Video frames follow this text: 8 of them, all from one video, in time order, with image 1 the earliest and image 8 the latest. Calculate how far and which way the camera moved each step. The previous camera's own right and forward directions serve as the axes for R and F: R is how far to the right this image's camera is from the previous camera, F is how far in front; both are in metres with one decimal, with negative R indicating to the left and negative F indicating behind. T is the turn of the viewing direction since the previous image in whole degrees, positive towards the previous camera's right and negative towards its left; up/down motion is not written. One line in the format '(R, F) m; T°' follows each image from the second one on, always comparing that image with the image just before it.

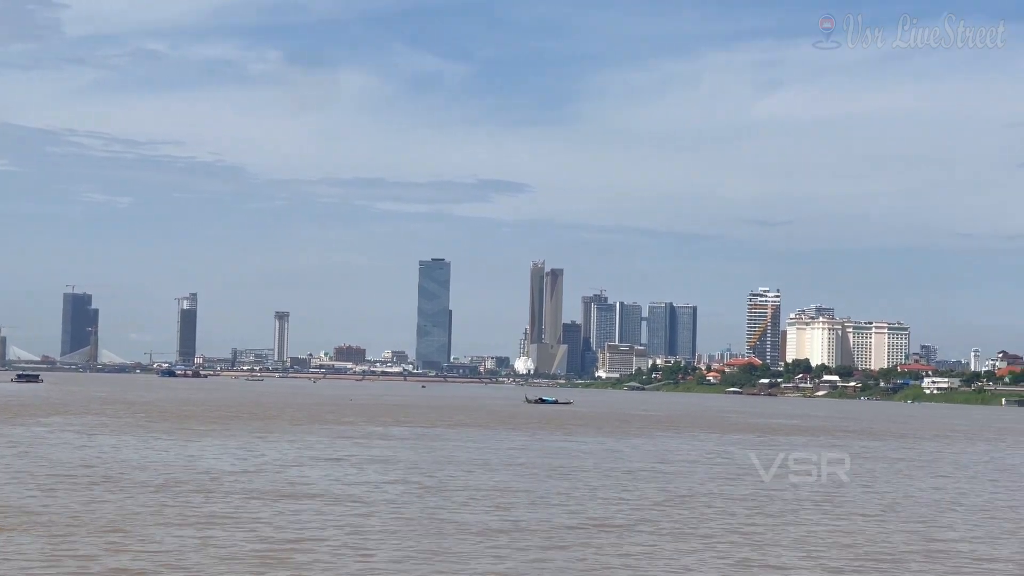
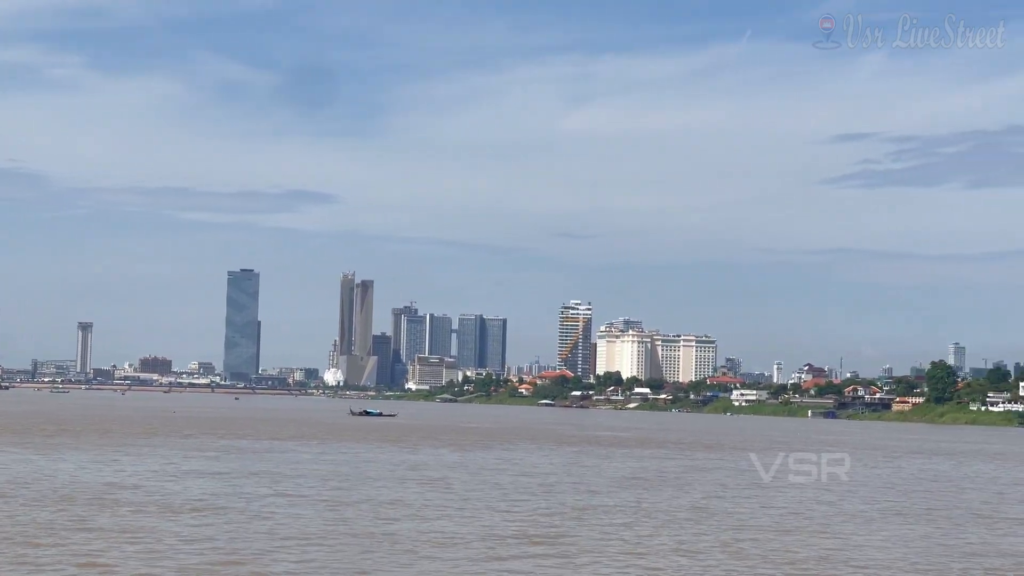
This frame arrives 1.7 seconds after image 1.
(-0.6, -0.2) m; +6°
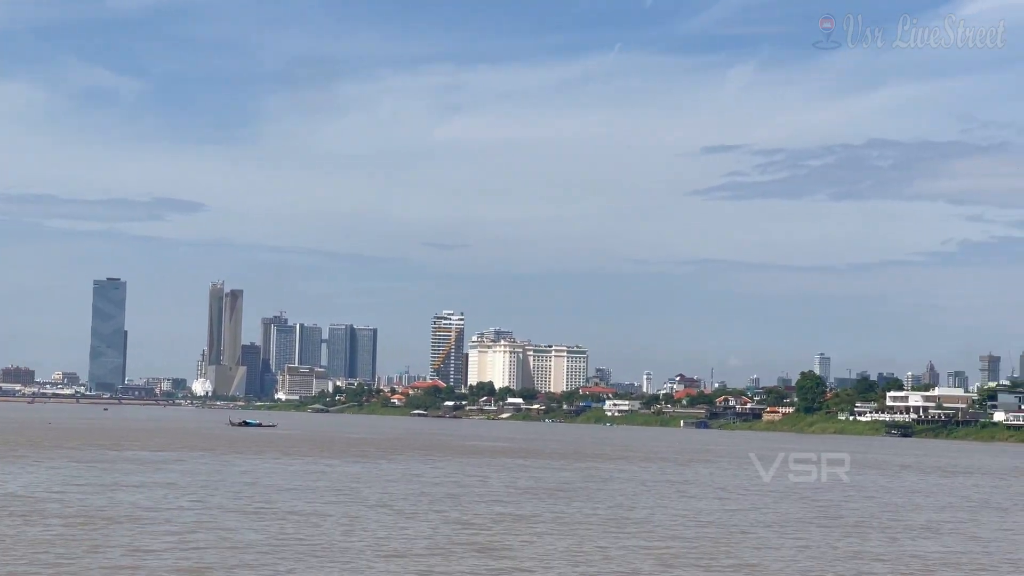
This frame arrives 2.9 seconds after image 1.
(-0.4, -0.2) m; +4°
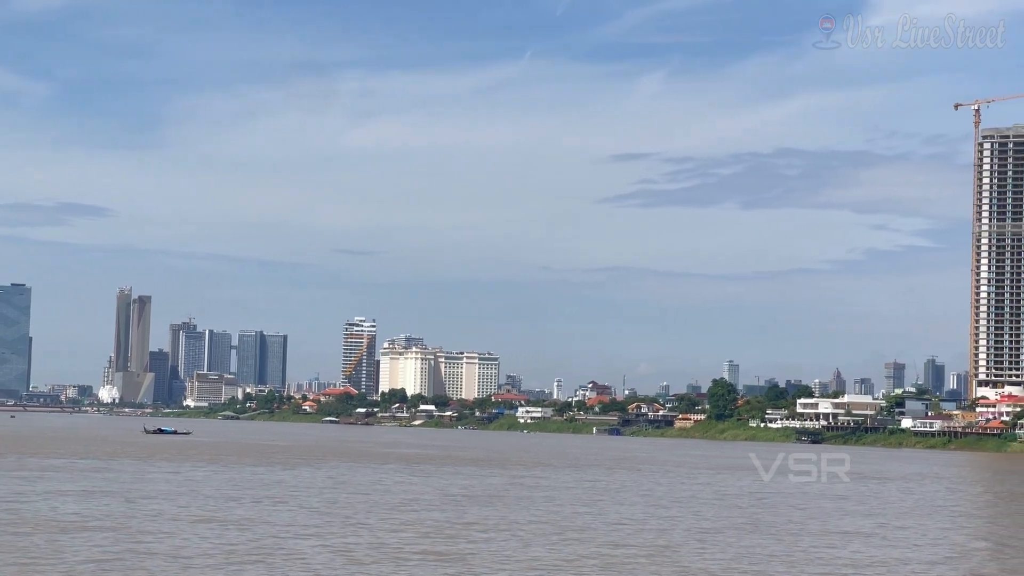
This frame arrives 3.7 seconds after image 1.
(-0.3, -0.2) m; +3°
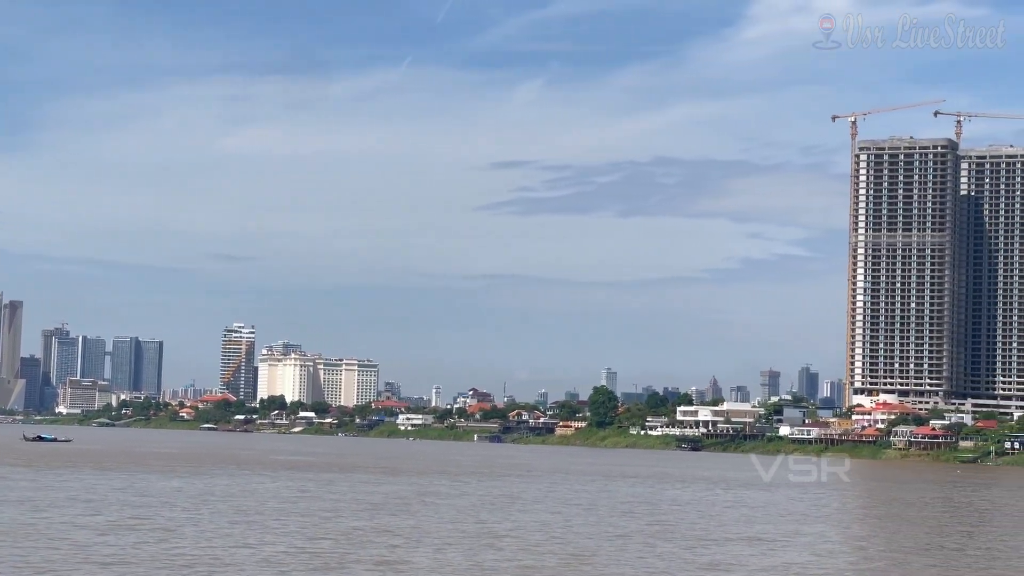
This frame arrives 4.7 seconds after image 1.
(-0.3, -0.1) m; +4°
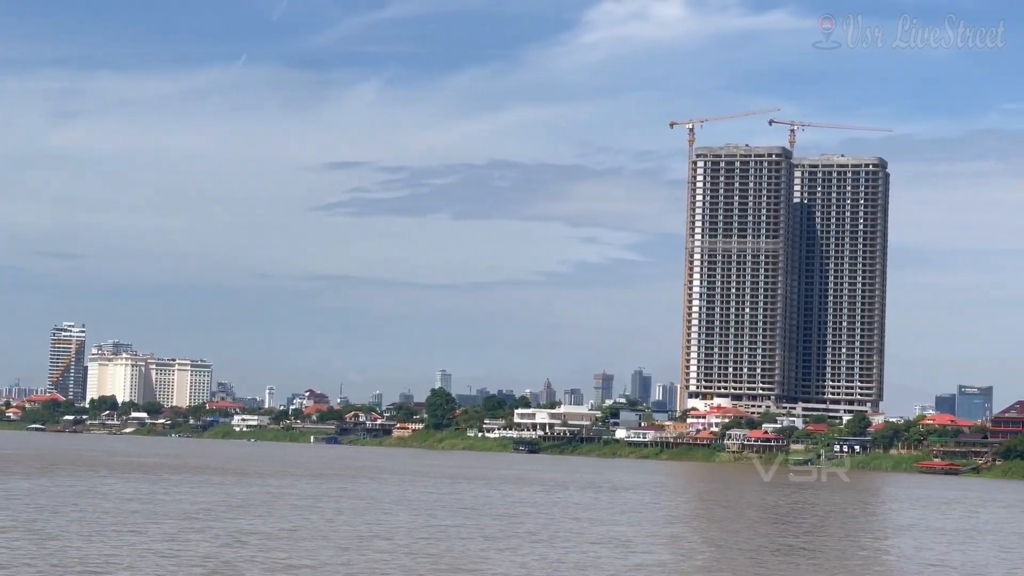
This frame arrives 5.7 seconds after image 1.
(-0.4, 0.0) m; +5°
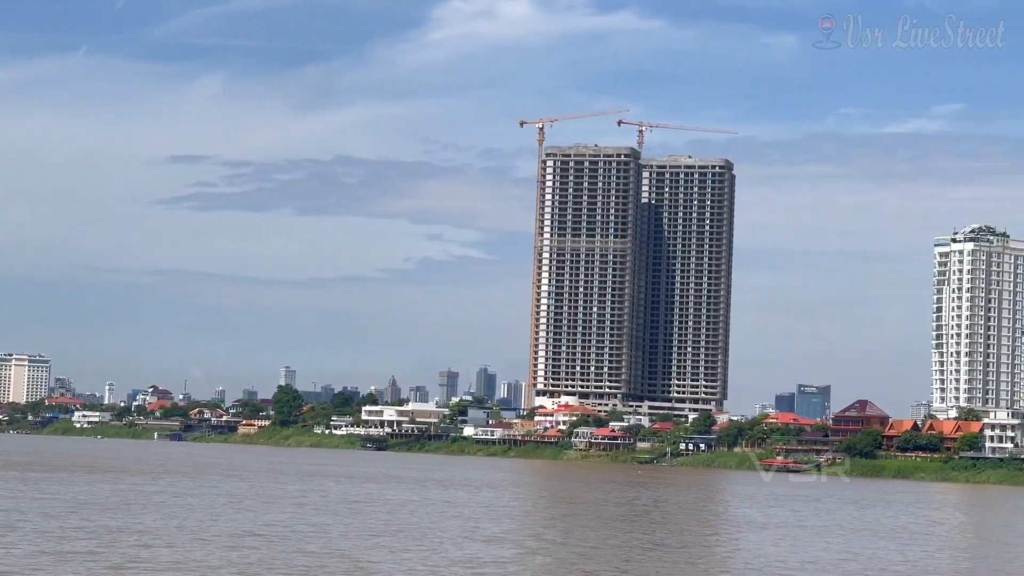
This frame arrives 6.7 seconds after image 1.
(-0.4, +0.2) m; +5°
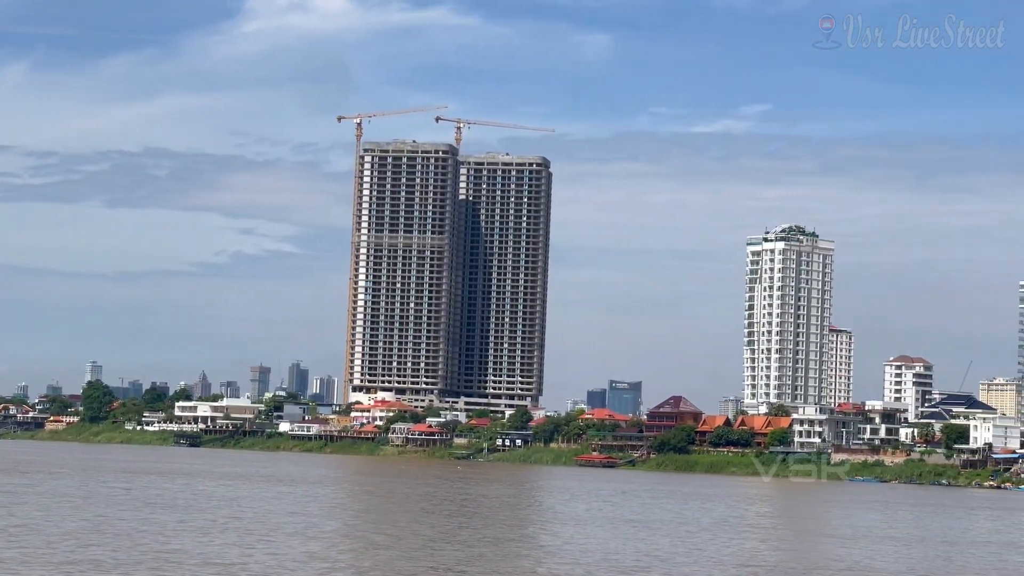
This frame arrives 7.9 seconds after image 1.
(-0.5, +0.1) m; +6°
